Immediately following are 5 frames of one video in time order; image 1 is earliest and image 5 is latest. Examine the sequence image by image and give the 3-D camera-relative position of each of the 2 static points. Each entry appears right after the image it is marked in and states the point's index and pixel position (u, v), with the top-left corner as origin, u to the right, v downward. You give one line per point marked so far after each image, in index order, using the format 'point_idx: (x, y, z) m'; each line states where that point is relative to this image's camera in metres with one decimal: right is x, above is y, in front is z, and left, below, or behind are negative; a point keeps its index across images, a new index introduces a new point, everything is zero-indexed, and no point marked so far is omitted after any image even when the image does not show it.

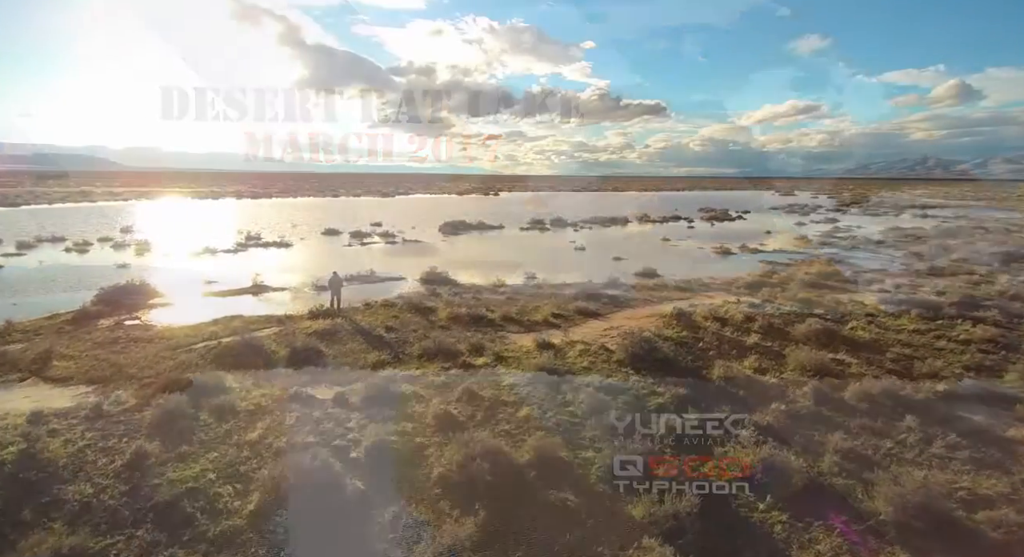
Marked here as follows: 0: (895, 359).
0: (+10.6, -2.2, +15.1) m
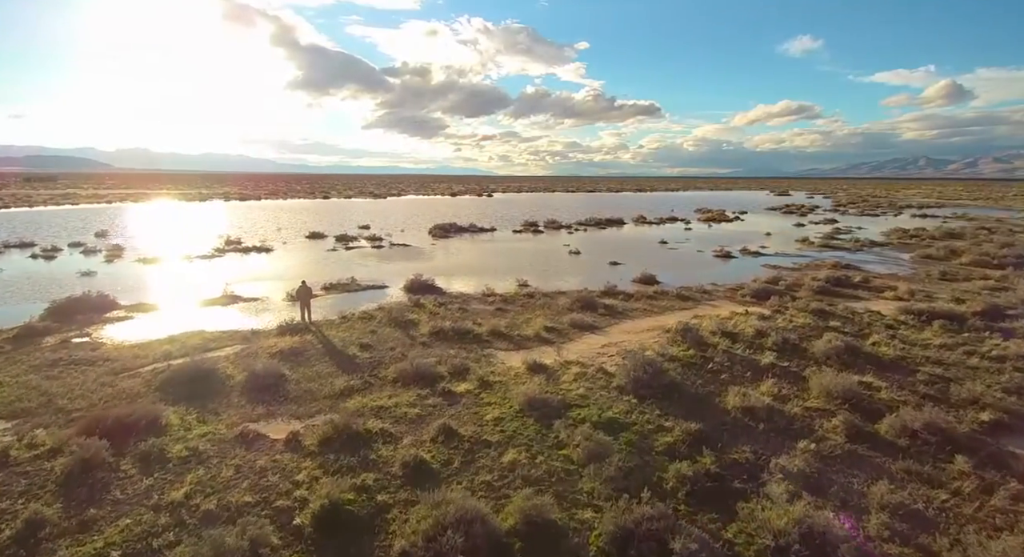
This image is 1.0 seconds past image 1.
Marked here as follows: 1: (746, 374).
0: (+10.3, -2.5, +13.5) m
1: (+5.7, -2.3, +13.3) m
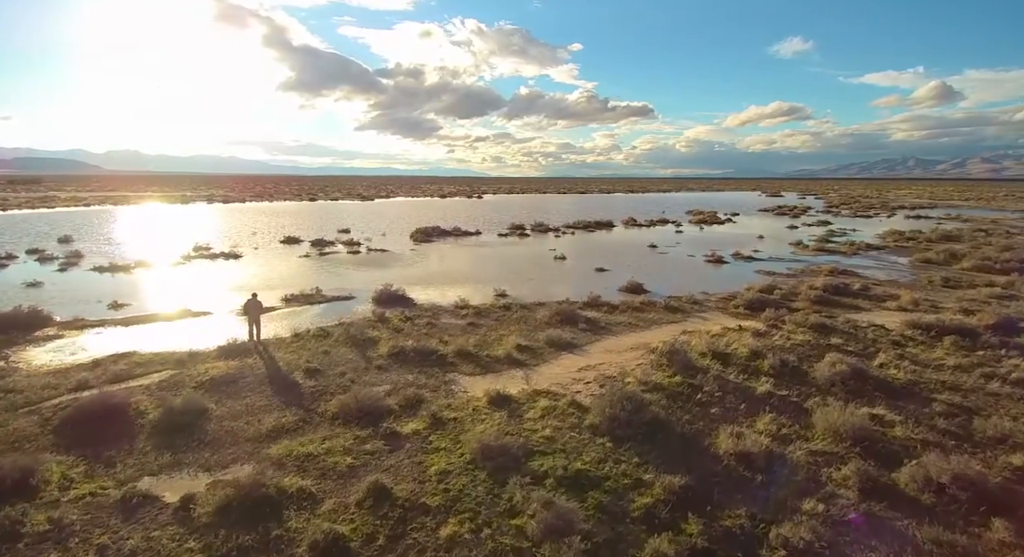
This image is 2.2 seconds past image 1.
0: (+9.4, -2.9, +11.8) m
1: (+4.8, -2.7, +11.6) m
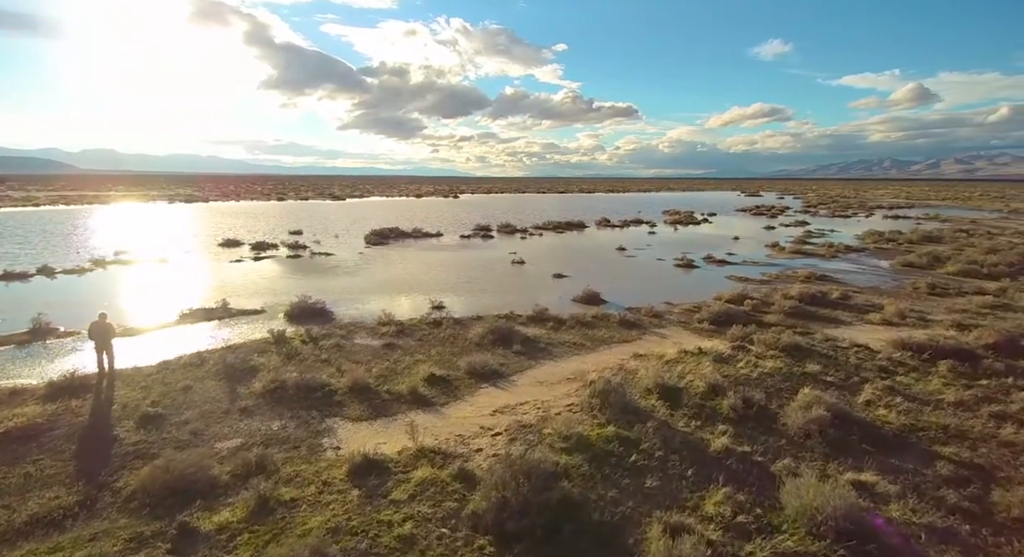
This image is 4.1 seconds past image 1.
0: (+7.3, -3.3, +9.0) m
1: (+2.7, -3.1, +8.7) m
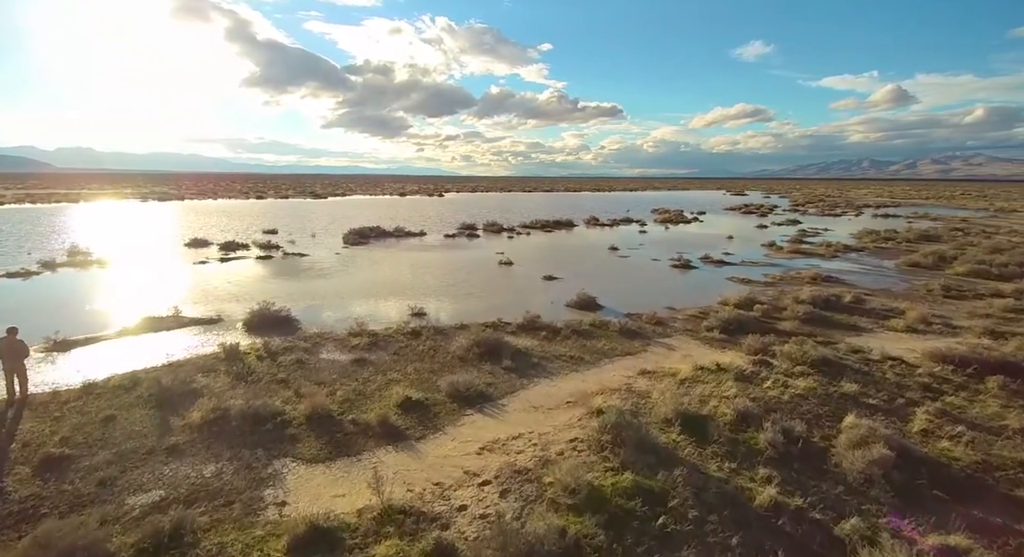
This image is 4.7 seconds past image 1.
0: (+7.2, -3.4, +7.1) m
1: (+2.6, -3.2, +6.7) m
